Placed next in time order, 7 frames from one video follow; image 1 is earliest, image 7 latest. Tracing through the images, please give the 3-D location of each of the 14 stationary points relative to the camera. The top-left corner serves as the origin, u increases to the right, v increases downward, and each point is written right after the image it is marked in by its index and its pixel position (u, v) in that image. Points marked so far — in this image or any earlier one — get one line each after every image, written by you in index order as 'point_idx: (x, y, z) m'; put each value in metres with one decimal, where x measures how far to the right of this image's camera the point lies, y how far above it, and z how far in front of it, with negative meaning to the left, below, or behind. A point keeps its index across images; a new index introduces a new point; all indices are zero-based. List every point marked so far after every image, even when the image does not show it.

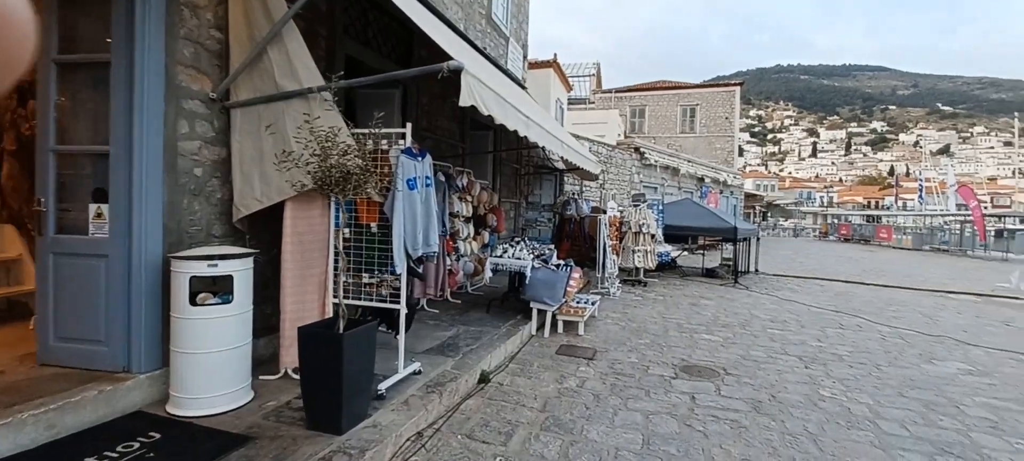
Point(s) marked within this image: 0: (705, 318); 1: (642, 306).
0: (+2.7, -1.2, +6.9) m
1: (+2.0, -1.2, +7.6) m
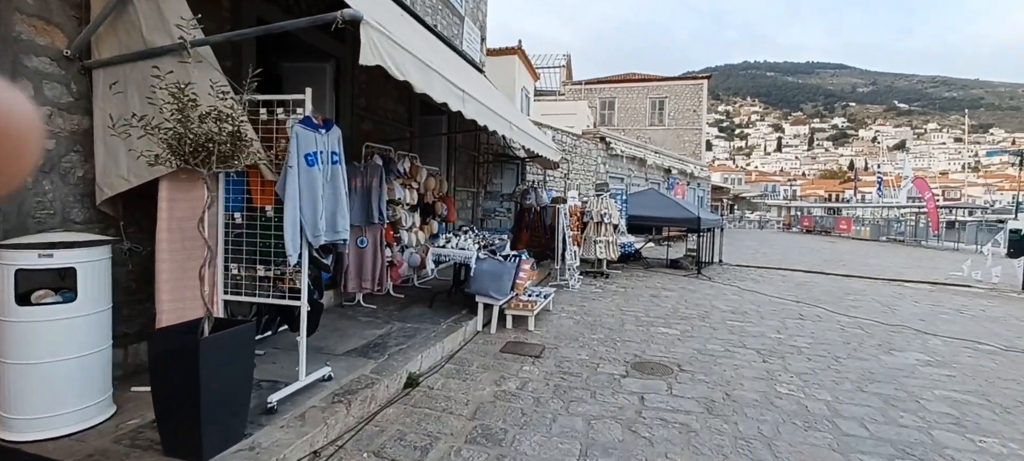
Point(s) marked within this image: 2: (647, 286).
0: (+2.1, -1.1, +6.6) m
1: (+1.3, -1.0, +7.3) m
2: (+2.4, -1.0, +8.5) m
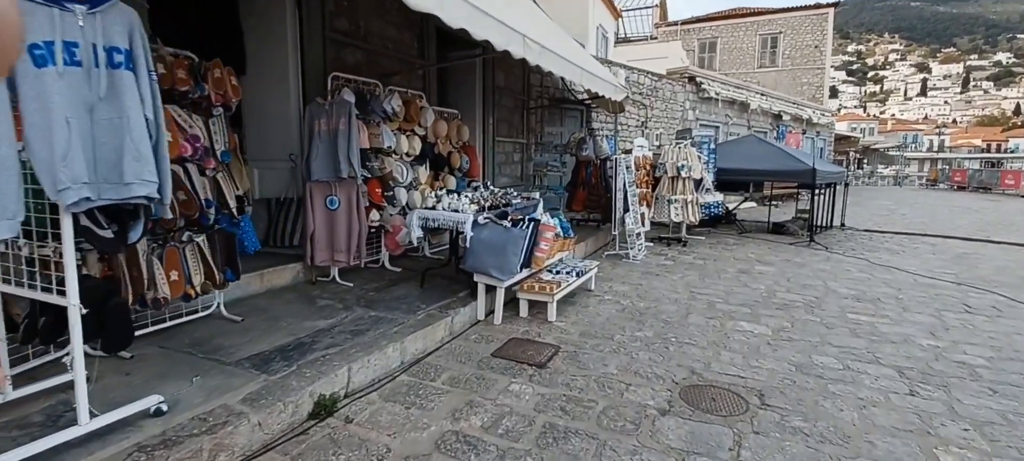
0: (+2.4, -0.6, +4.8) m
1: (+1.8, -0.5, +5.7) m
2: (+3.1, -0.4, +6.7) m
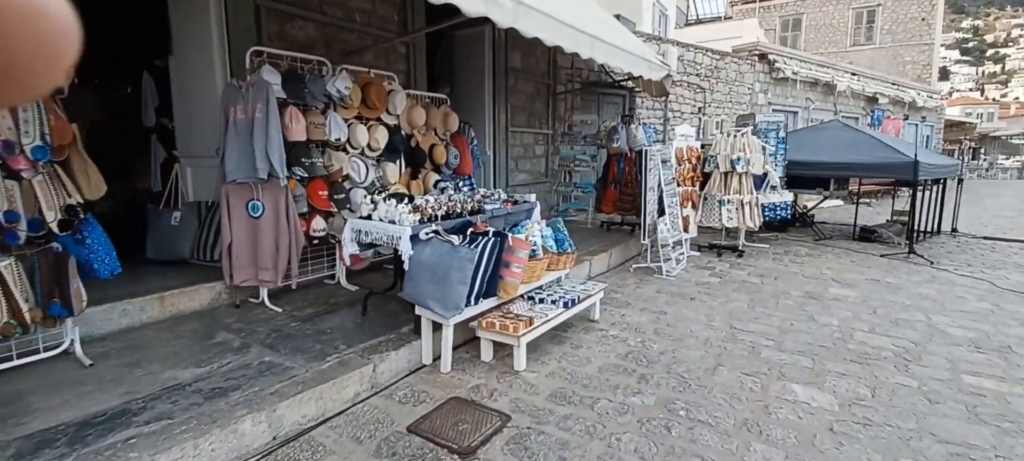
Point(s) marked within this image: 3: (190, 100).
0: (+2.3, -0.8, +3.6) m
1: (+1.8, -0.6, +4.5) m
2: (+3.2, -0.5, +5.3) m
3: (-2.3, +0.9, +3.5) m
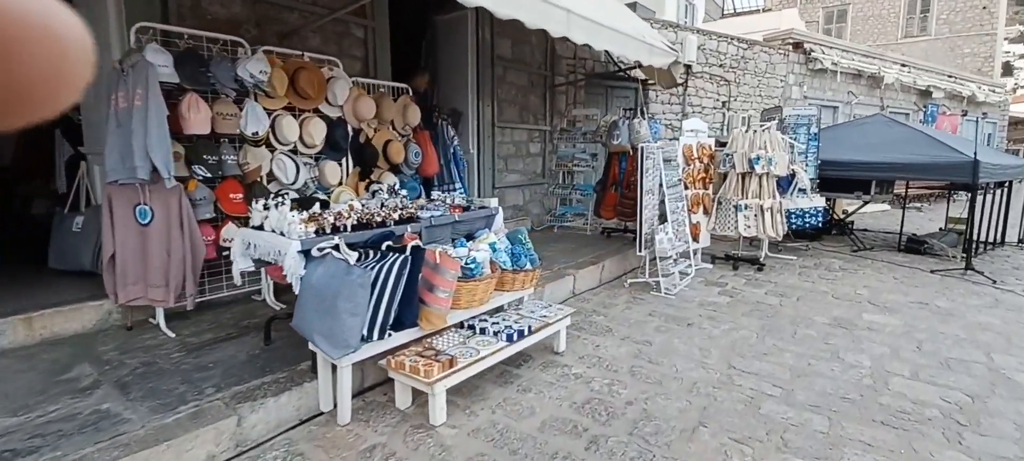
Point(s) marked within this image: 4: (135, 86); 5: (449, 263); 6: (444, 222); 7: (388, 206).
0: (+1.9, -0.9, +2.8) m
1: (+1.5, -0.7, +3.8) m
2: (+2.9, -0.6, +4.5) m
3: (-2.6, +0.9, +3.1) m
4: (-2.0, +0.8, +2.5) m
5: (-0.3, -0.2, +2.4) m
6: (-0.4, +0.1, +3.0) m
7: (-0.7, +0.2, +2.9) m
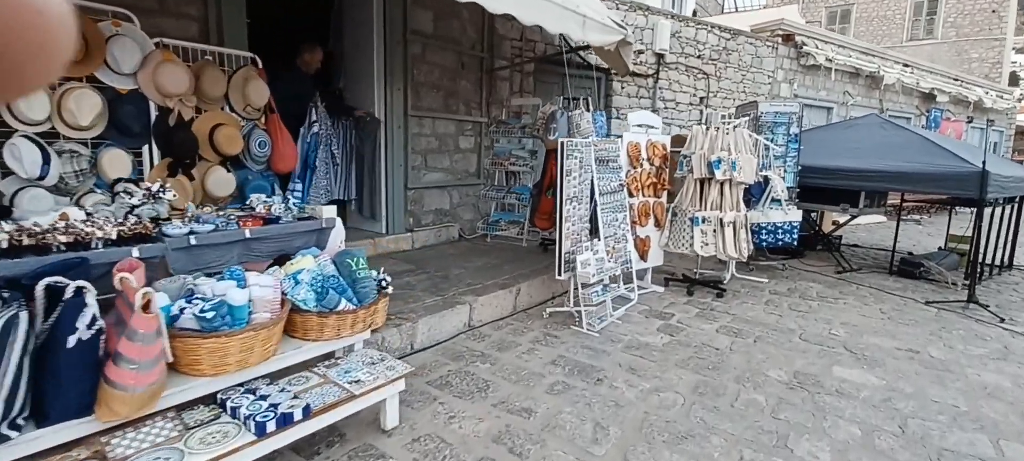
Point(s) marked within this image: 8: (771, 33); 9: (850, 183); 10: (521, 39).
0: (+1.1, -1.0, +1.9) m
1: (+0.7, -0.8, +2.9) m
2: (+2.1, -0.8, +3.5) m
3: (-3.4, +0.9, +2.1) m
4: (-2.8, +0.7, +1.6) m
5: (-1.1, -0.3, +1.5) m
6: (-1.2, 0.0, +2.1) m
7: (-1.5, +0.1, +2.0) m
8: (+4.7, +3.6, +8.8) m
9: (+3.7, +0.5, +5.3) m
10: (+0.1, +2.3, +5.7) m
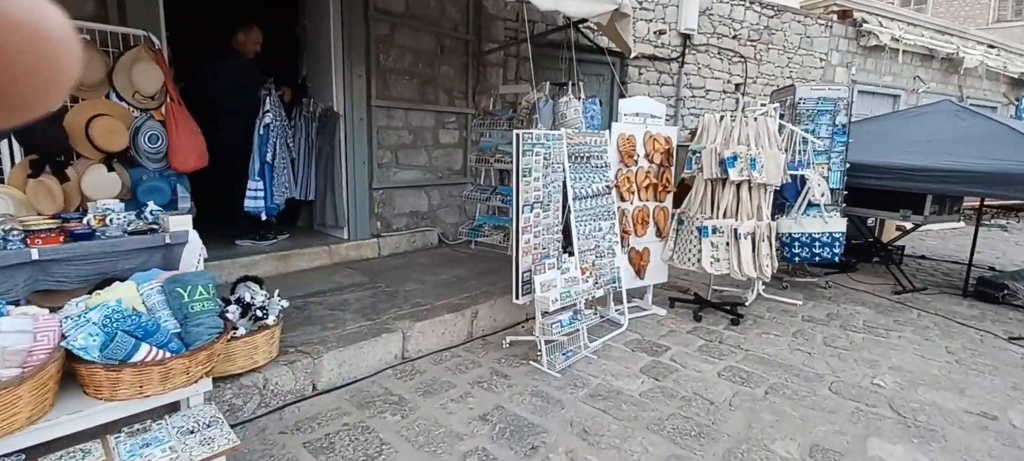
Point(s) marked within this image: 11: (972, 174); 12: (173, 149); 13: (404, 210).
0: (+0.6, -1.1, +1.2) m
1: (+0.3, -0.9, +2.2) m
2: (+1.8, -0.9, +2.7) m
3: (-3.8, +0.8, +1.9) m
4: (-3.2, +0.7, +1.3) m
5: (-1.6, -0.3, +1.0) m
6: (-1.7, -0.1, +1.6) m
7: (-2.0, 0.0, +1.5) m
8: (+4.9, +3.5, +7.7) m
9: (+3.5, +0.4, +4.3) m
10: (+0.1, +2.2, +5.0) m
11: (+3.7, +0.4, +3.9) m
12: (-1.8, +0.5, +2.7) m
13: (-1.0, +0.2, +4.4) m
